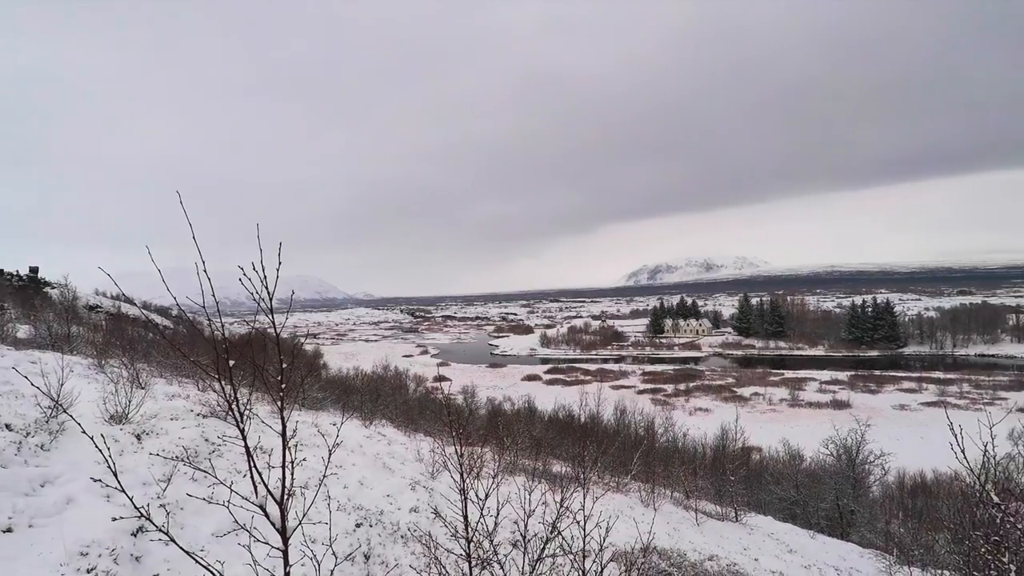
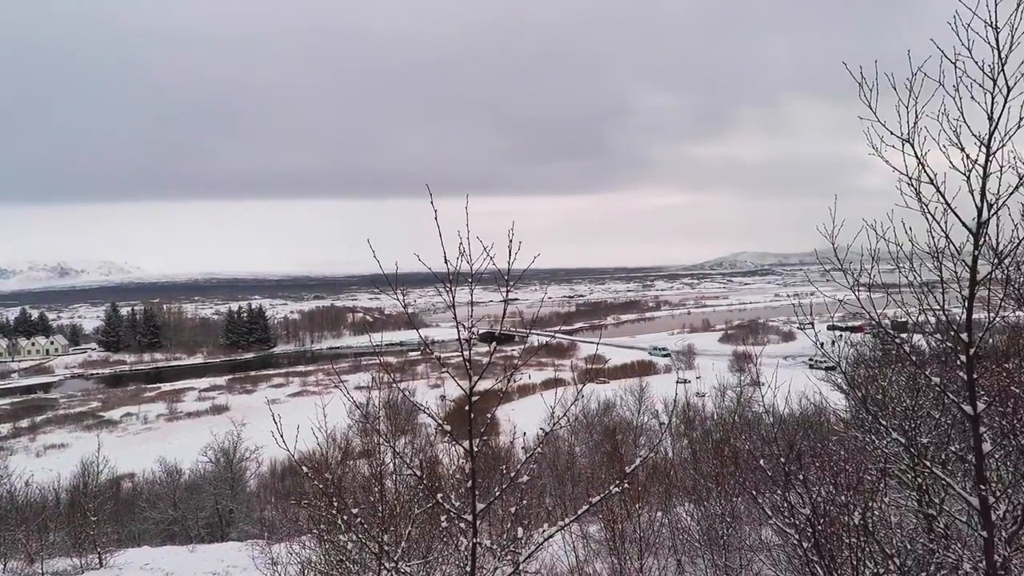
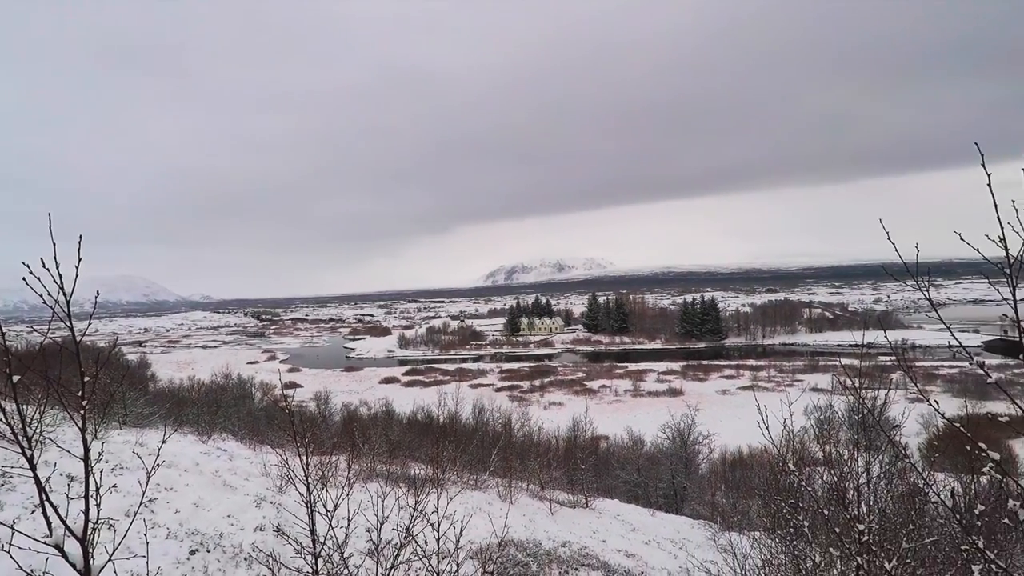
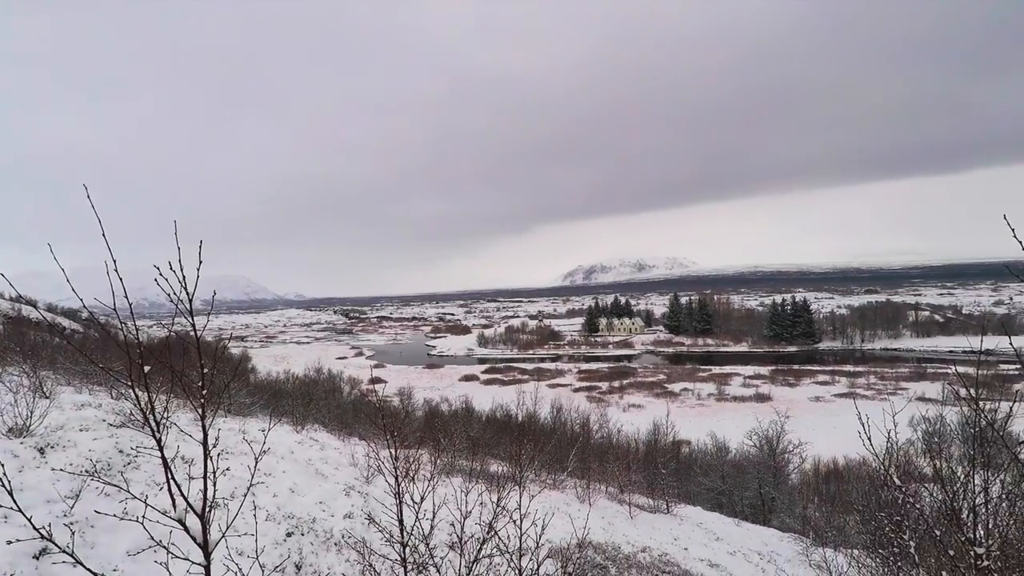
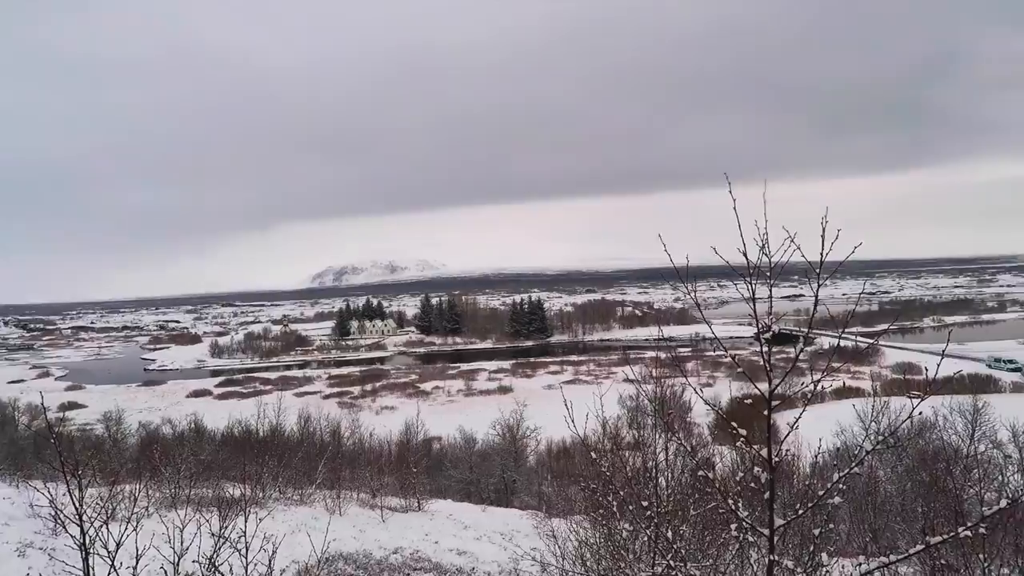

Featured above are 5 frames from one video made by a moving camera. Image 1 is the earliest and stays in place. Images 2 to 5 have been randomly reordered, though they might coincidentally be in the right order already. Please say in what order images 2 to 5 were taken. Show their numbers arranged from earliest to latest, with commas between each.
4, 3, 5, 2
